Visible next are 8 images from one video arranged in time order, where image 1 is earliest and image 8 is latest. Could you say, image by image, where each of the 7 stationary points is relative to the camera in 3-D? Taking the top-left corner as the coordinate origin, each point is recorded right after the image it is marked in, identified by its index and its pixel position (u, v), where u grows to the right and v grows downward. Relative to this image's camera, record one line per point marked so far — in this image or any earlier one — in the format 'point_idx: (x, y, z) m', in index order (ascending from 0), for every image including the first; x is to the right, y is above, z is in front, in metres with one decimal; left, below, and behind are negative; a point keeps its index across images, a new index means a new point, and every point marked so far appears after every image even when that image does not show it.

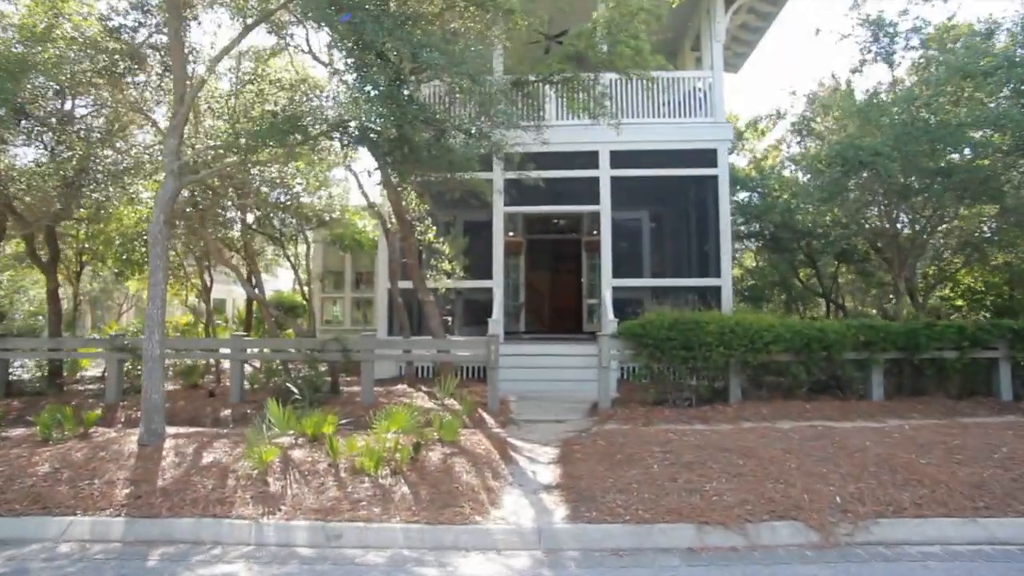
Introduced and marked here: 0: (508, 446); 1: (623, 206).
0: (0.0, -1.8, +7.2) m
1: (+2.5, +1.8, +14.4) m
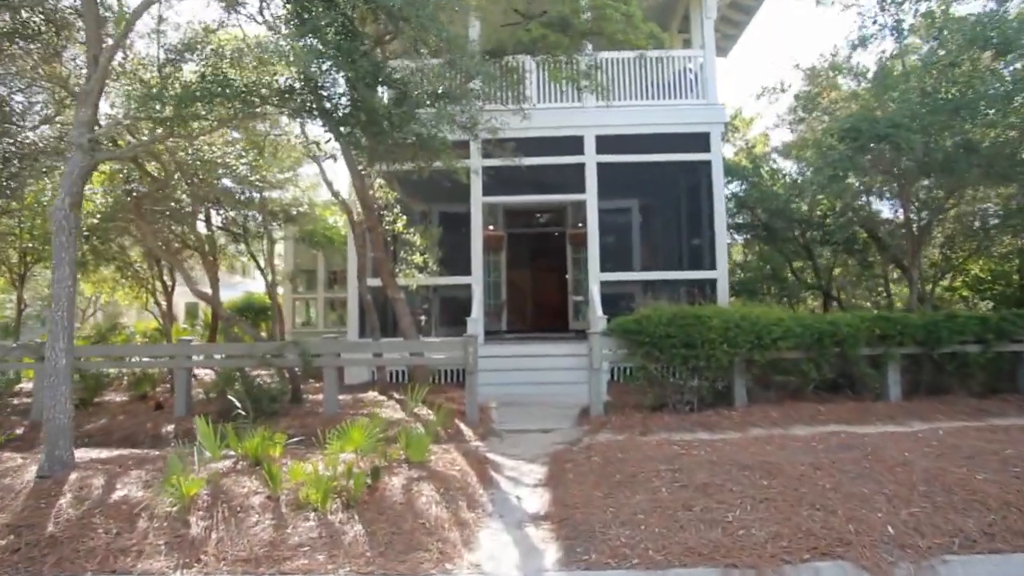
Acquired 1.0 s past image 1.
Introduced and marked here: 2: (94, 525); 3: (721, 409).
0: (-0.2, -1.7, +6.2) m
1: (+2.1, +1.9, +13.4) m
2: (-2.8, -1.6, +4.3) m
3: (+2.7, -1.6, +8.2) m
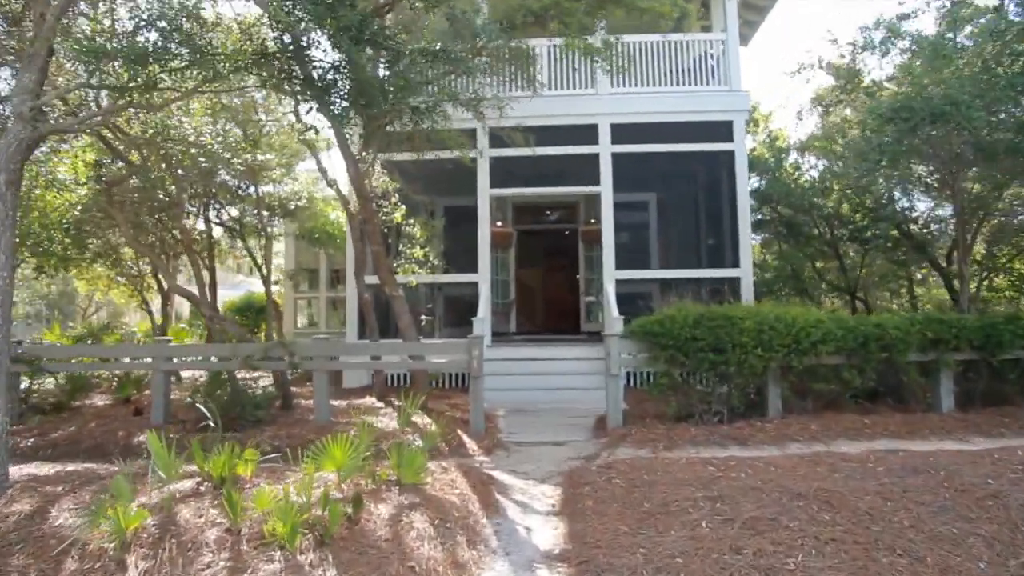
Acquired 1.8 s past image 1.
0: (-0.2, -1.6, +5.4) m
1: (+2.3, +2.0, +12.6) m
2: (-2.8, -1.5, +3.5) m
3: (+2.8, -1.5, +7.4) m
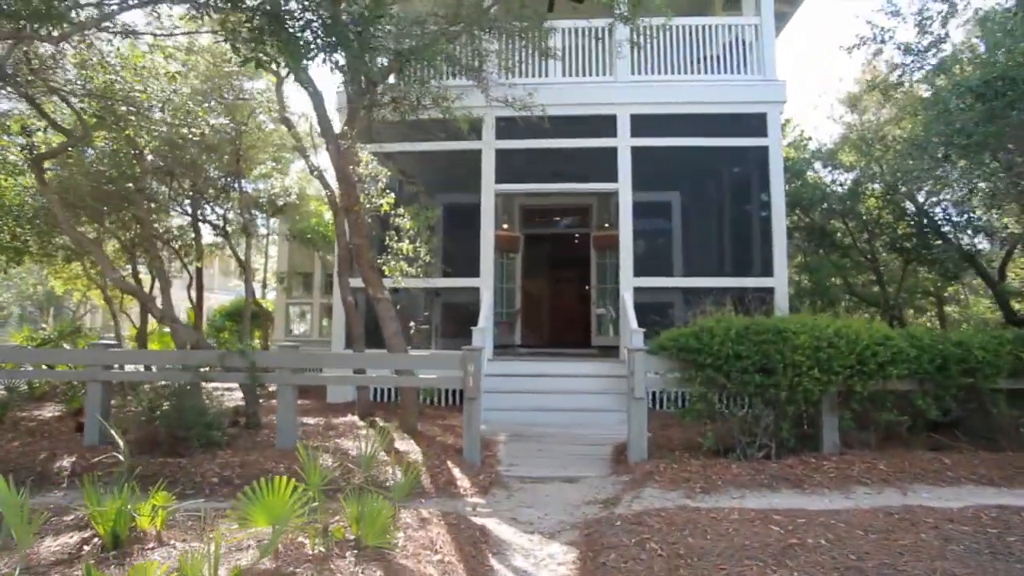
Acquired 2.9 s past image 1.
0: (-0.2, -1.6, +4.1) m
1: (+2.4, +1.8, +11.3) m
2: (-2.8, -1.4, +2.3) m
3: (+2.8, -1.6, +6.1) m
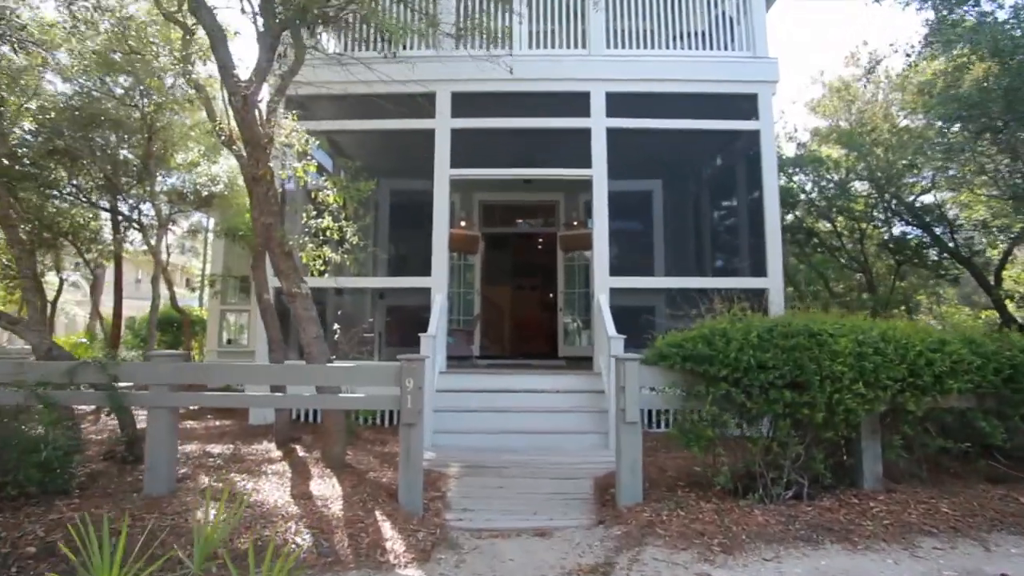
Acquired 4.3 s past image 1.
0: (-0.4, -1.5, +2.5) m
1: (+1.7, +1.8, +10.0) m
2: (-2.9, -1.2, +0.6) m
3: (+2.5, -1.5, +4.7) m
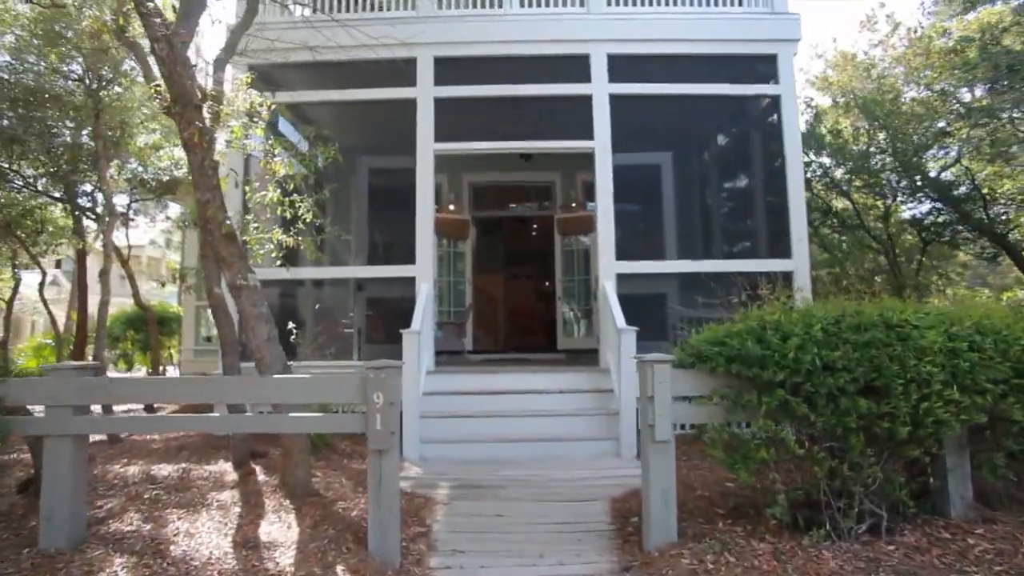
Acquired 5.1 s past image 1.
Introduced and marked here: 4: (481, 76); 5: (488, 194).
0: (-0.4, -1.5, +1.5) m
1: (+1.6, +2.0, +8.9) m
2: (-2.8, -1.3, -0.5) m
3: (+2.5, -1.4, +3.7) m
4: (-0.4, +2.9, +8.9) m
5: (-0.5, +1.9, +12.7) m
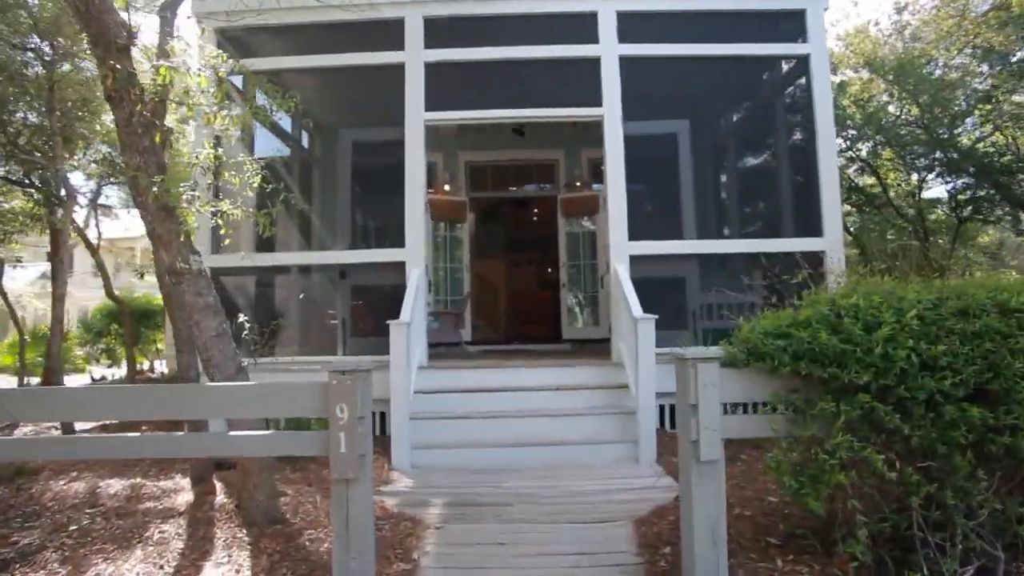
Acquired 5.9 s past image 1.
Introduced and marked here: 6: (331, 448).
0: (-0.3, -1.4, +0.7) m
1: (+1.6, +2.2, +8.0) m
2: (-2.8, -1.3, -1.3) m
3: (+2.5, -1.3, +2.9) m
4: (-0.4, +3.1, +8.0) m
5: (-0.5, +2.1, +11.8) m
6: (-0.8, -0.8, +3.2) m
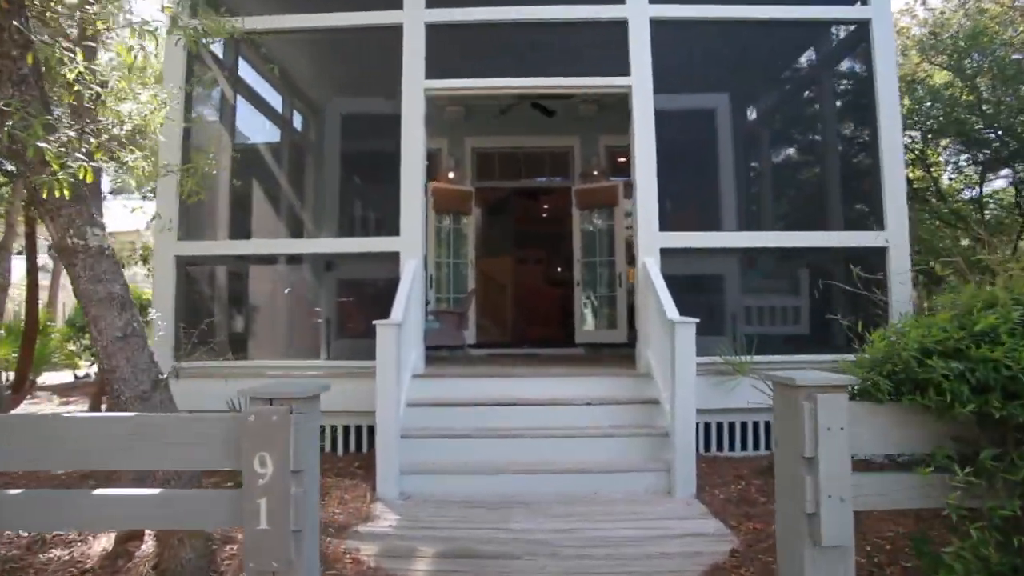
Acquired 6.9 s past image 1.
0: (-0.3, -1.4, -0.4) m
1: (+1.8, +2.2, +7.0) m
2: (-2.8, -1.2, -2.3) m
3: (+2.5, -1.3, +1.8) m
4: (-0.3, +3.1, +6.9) m
5: (-0.3, +2.2, +10.8) m
6: (-0.8, -0.7, +2.1) m
